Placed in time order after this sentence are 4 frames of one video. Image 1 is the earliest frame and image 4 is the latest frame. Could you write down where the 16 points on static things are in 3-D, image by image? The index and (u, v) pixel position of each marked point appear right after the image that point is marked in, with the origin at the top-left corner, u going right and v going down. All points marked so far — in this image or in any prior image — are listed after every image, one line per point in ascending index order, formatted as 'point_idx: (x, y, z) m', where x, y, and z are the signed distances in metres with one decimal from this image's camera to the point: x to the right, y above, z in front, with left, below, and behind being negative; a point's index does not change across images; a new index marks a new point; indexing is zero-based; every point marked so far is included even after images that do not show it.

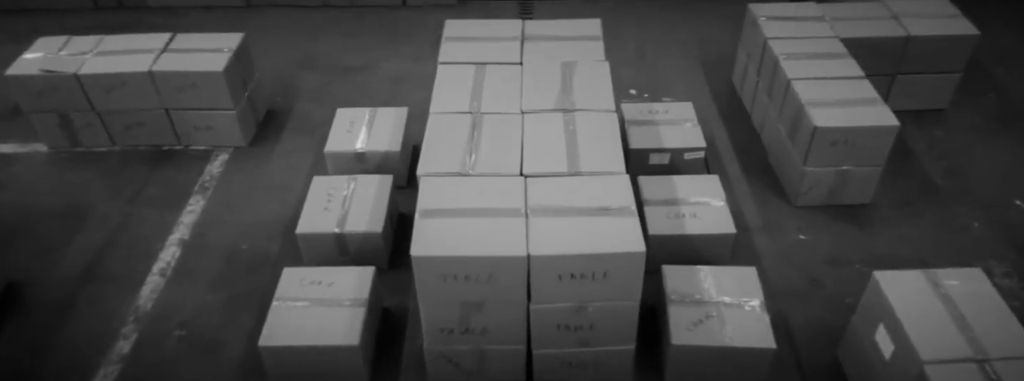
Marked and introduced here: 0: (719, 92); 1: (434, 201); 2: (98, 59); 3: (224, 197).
0: (+1.3, +0.6, +3.7) m
1: (-0.3, 0.0, +2.0) m
2: (-2.2, +0.7, +3.1) m
3: (-1.5, 0.0, +3.0) m
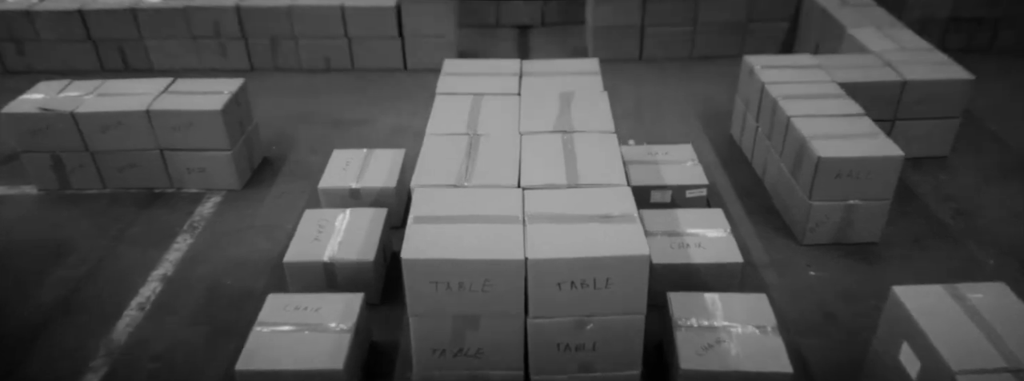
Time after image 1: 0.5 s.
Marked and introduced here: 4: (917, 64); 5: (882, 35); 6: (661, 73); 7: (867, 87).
0: (+1.3, +0.3, +3.7) m
1: (-0.3, -0.1, +1.9) m
2: (-2.2, +0.5, +3.1) m
3: (-1.5, -0.2, +2.9) m
4: (+2.3, +0.7, +3.3) m
5: (+2.3, +1.0, +3.6) m
6: (+1.2, +0.9, +4.5) m
7: (+1.9, +0.6, +3.2) m
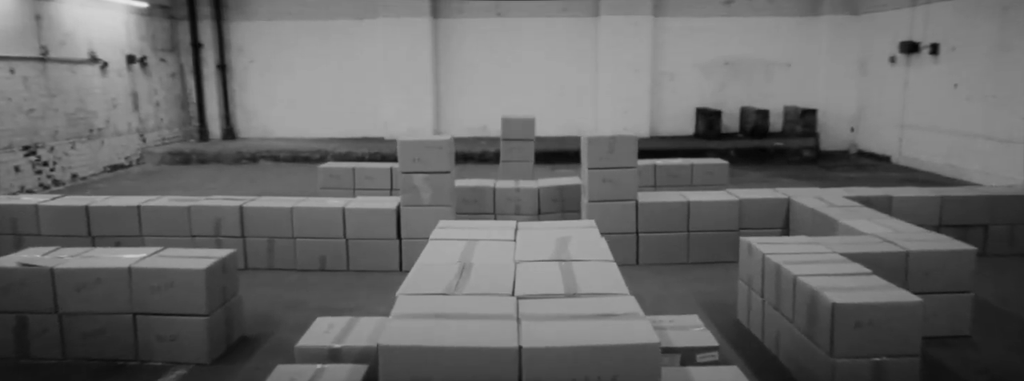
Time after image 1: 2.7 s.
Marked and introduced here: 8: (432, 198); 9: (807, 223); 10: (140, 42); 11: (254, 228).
0: (+1.3, -0.8, +3.5) m
1: (-0.3, -0.4, +1.8) m
2: (-2.2, -0.4, +3.0) m
3: (-1.5, -0.9, +2.6) m
4: (+2.3, -0.3, +3.4) m
5: (+2.3, -0.2, +3.8) m
6: (+1.1, -0.6, +4.5) m
7: (+1.9, -0.4, +3.2) m
8: (-0.6, -0.1, +4.4) m
9: (+2.2, -0.3, +4.4) m
10: (-6.1, +2.4, +9.7) m
11: (-2.0, -0.3, +4.5) m
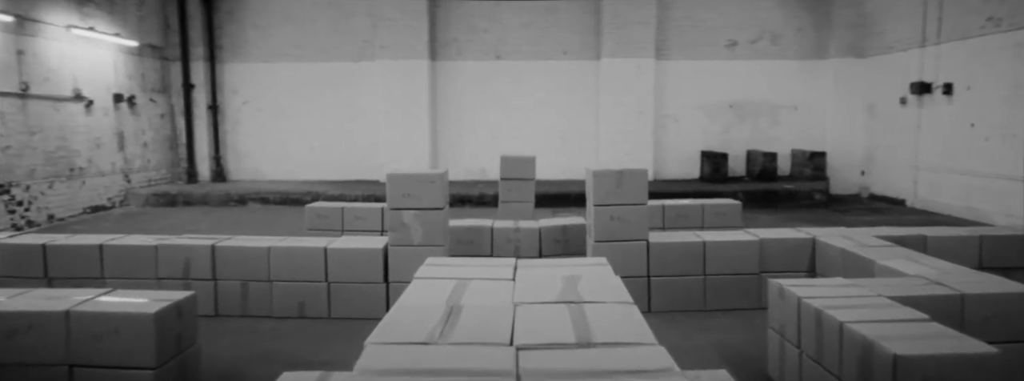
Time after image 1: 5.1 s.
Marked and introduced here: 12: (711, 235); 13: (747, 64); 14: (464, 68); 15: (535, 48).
0: (+1.3, -1.0, +3.1) m
1: (-0.3, -0.4, +1.4) m
2: (-2.2, -0.5, +2.6) m
3: (-1.5, -1.0, +2.1) m
4: (+2.3, -0.5, +3.0) m
5: (+2.3, -0.4, +3.4) m
6: (+1.1, -0.9, +4.0) m
7: (+1.9, -0.5, +2.8) m
8: (-0.6, -0.3, +4.0) m
9: (+2.2, -0.5, +4.0) m
10: (-6.2, +1.8, +9.5) m
11: (-2.0, -0.5, +4.1) m
12: (+1.5, -0.3, +4.4) m
13: (+4.5, +2.4, +11.2) m
14: (-0.9, +2.4, +11.3) m
15: (+0.5, +2.8, +11.3) m
